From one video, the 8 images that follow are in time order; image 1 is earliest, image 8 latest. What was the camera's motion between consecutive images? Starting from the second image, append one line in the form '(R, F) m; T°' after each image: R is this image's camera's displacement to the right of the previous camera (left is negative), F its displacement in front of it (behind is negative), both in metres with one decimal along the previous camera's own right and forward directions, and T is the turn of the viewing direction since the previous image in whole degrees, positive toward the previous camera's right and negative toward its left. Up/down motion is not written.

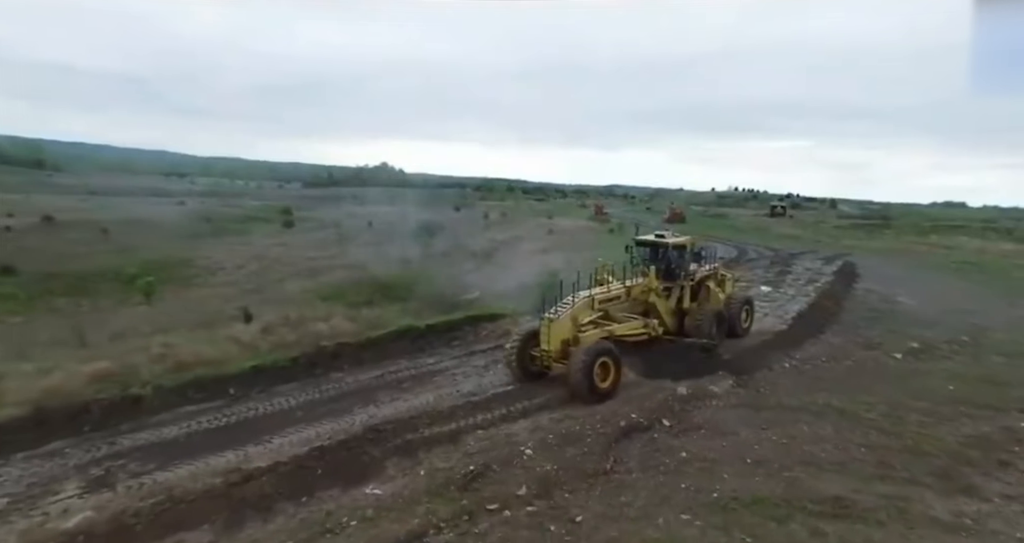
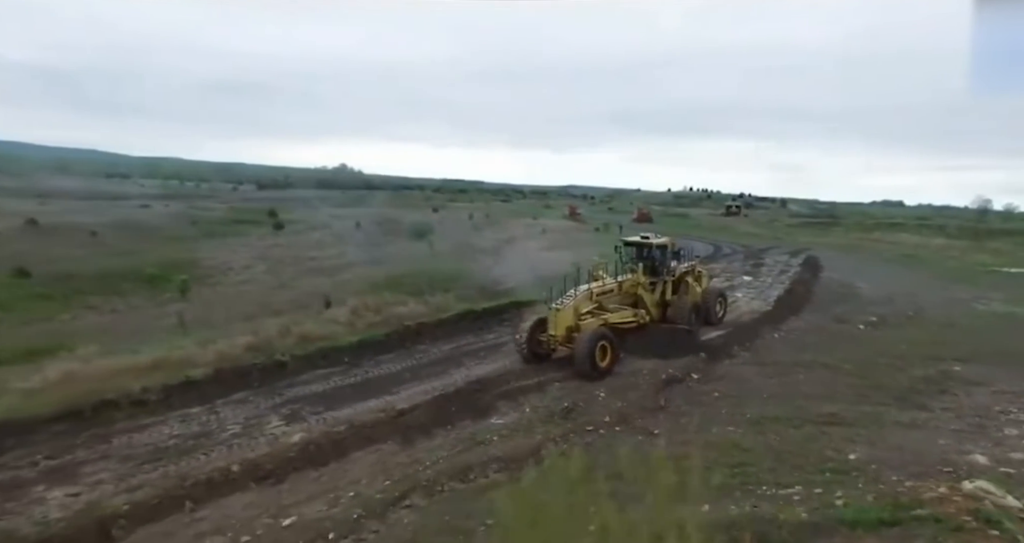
(-2.0, -2.5) m; +4°
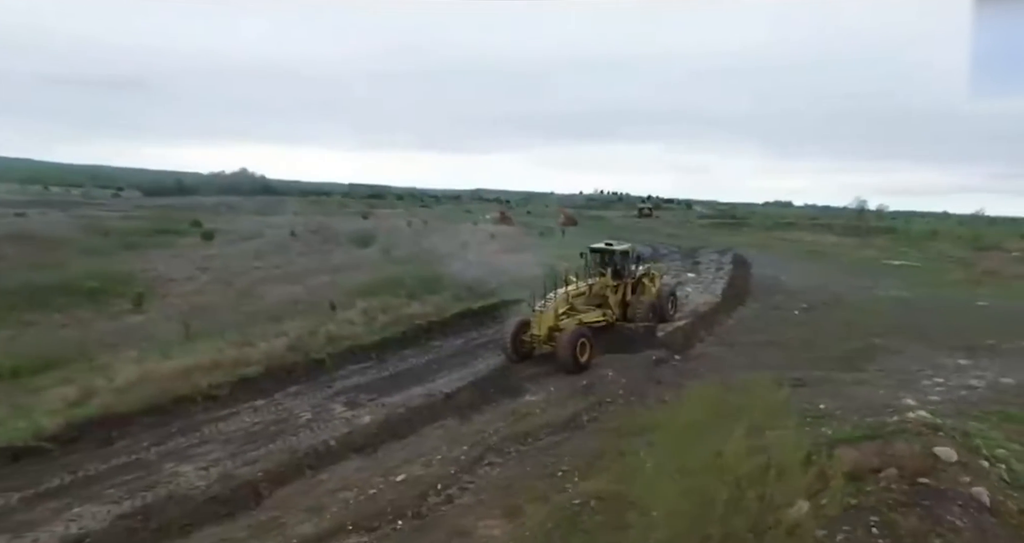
(-2.0, -1.6) m; +8°
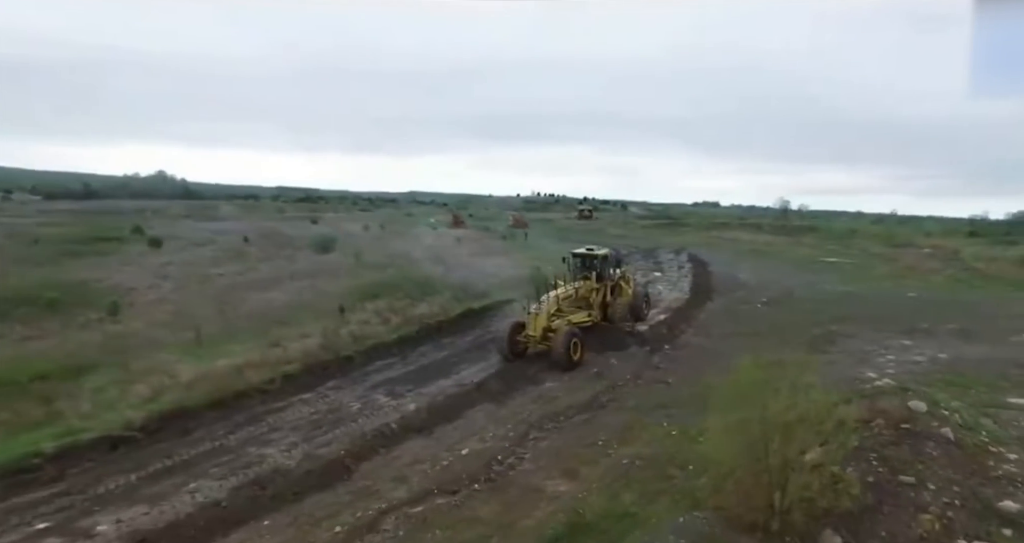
(-1.7, -1.3) m; +6°
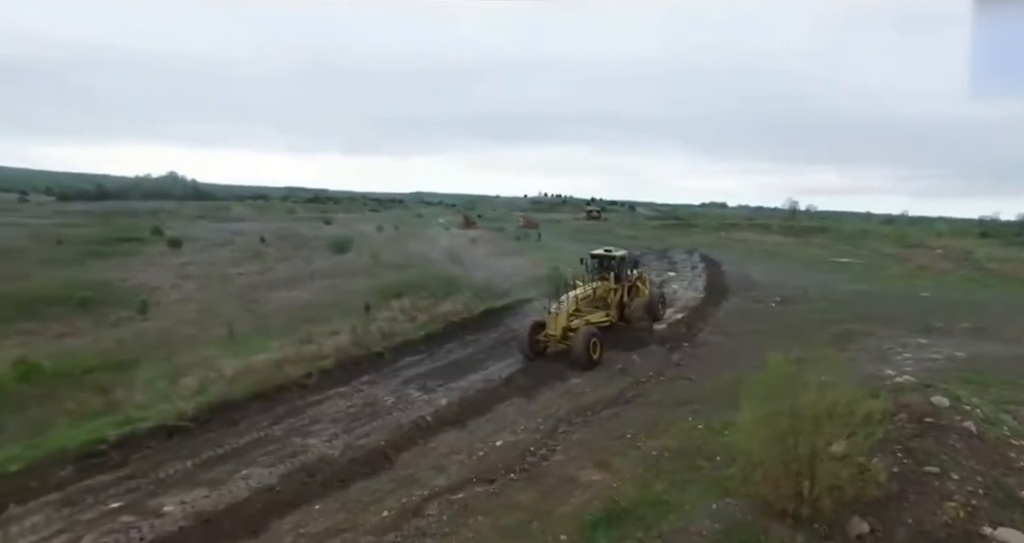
(-0.4, -0.4) m; -1°
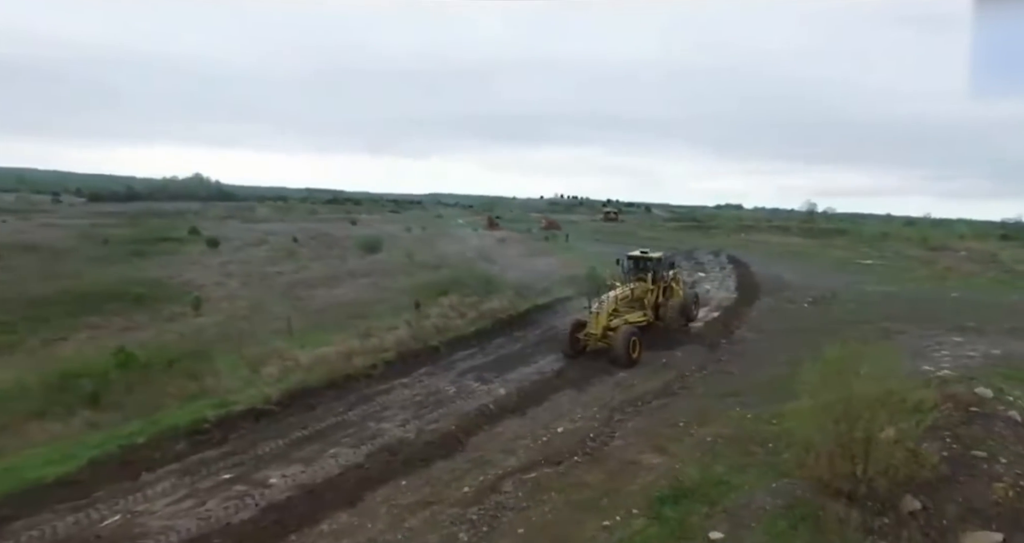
(-0.8, -0.7) m; -2°
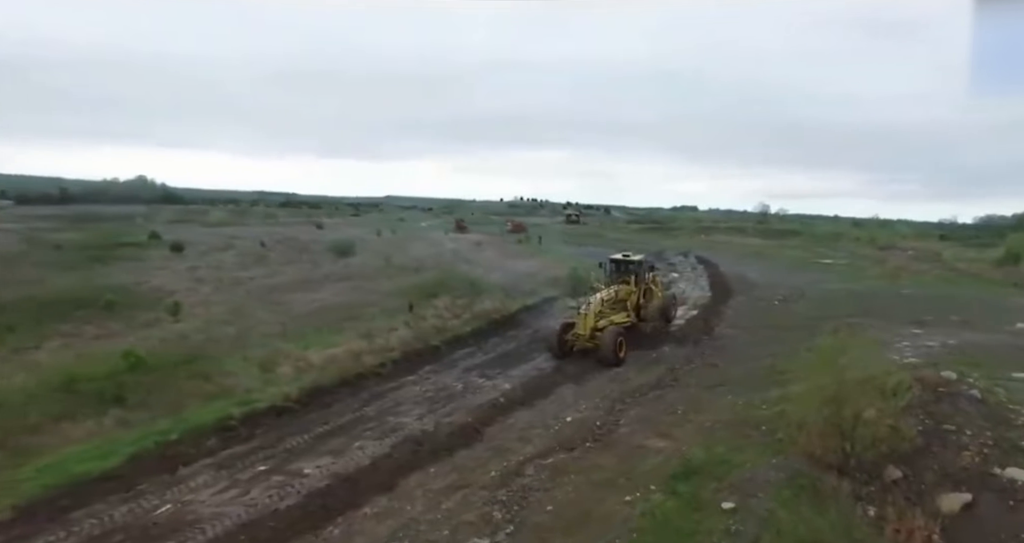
(-0.9, -0.7) m; +4°
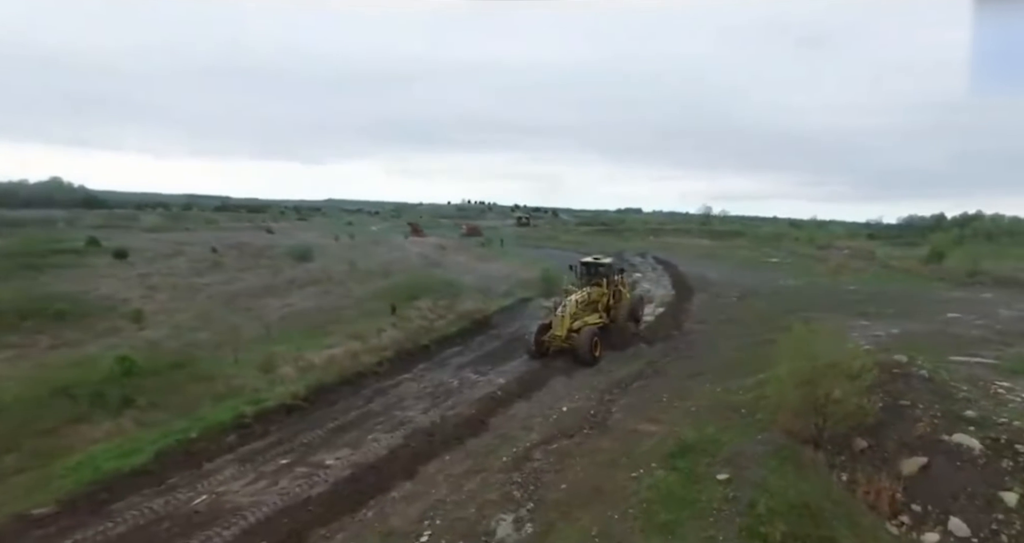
(-0.9, -0.7) m; +5°
